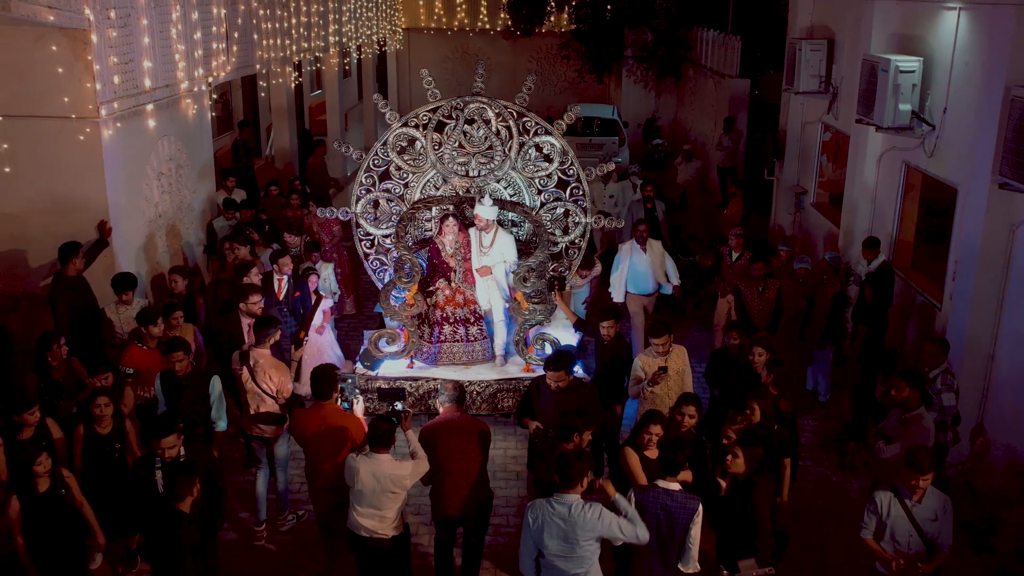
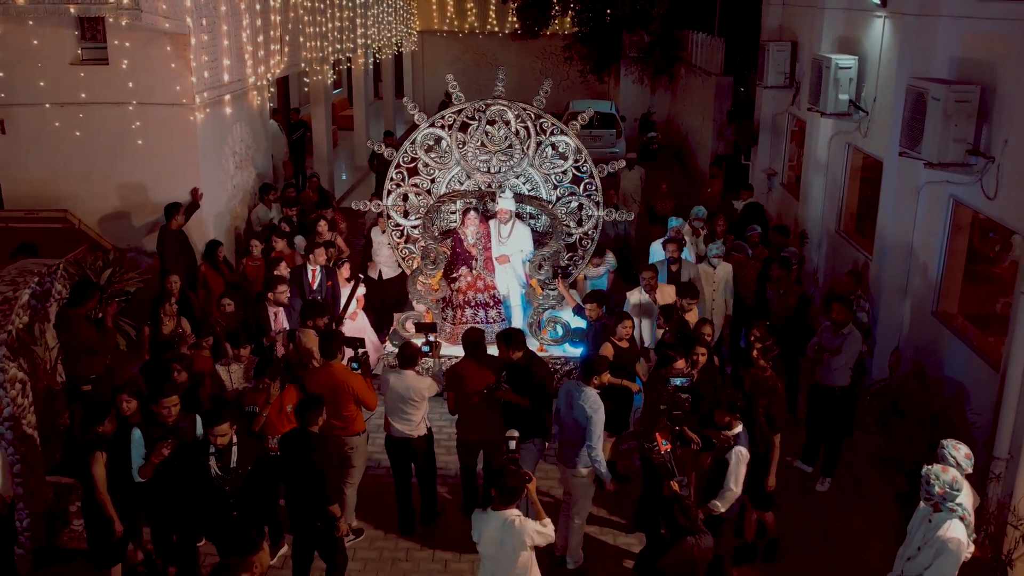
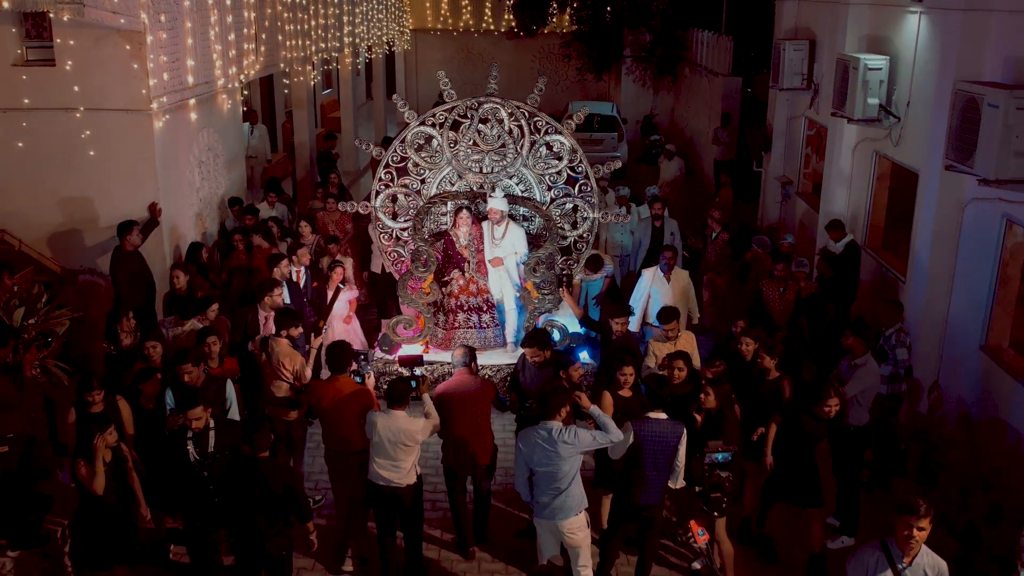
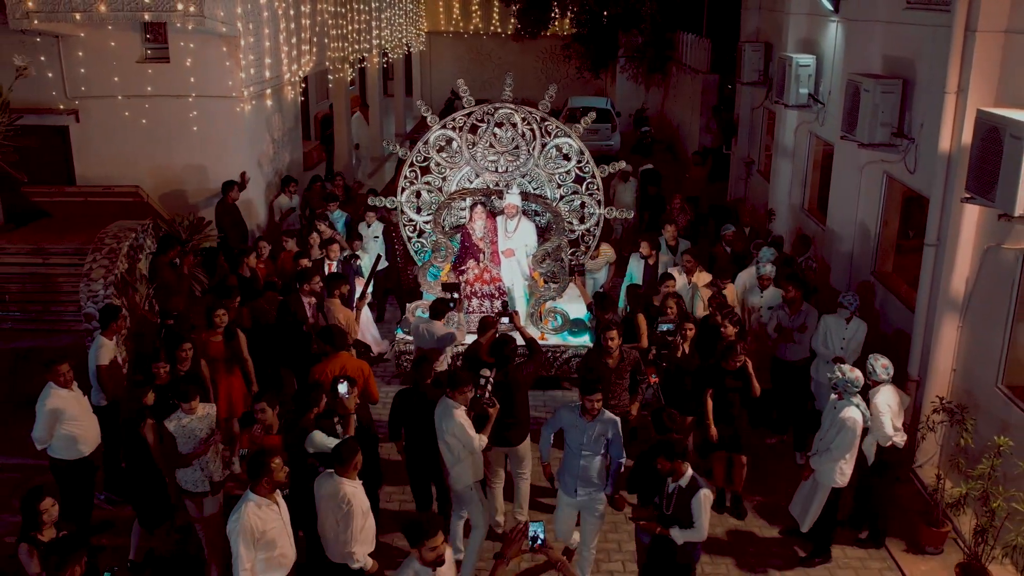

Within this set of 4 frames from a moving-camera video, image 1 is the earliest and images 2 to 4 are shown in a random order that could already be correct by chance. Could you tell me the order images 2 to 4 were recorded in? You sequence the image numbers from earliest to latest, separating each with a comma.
3, 2, 4
